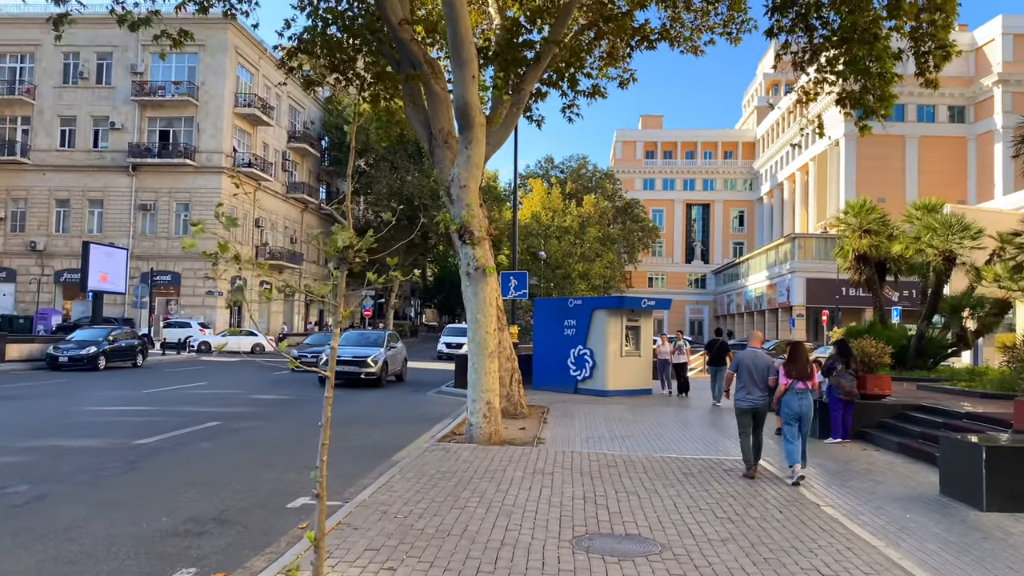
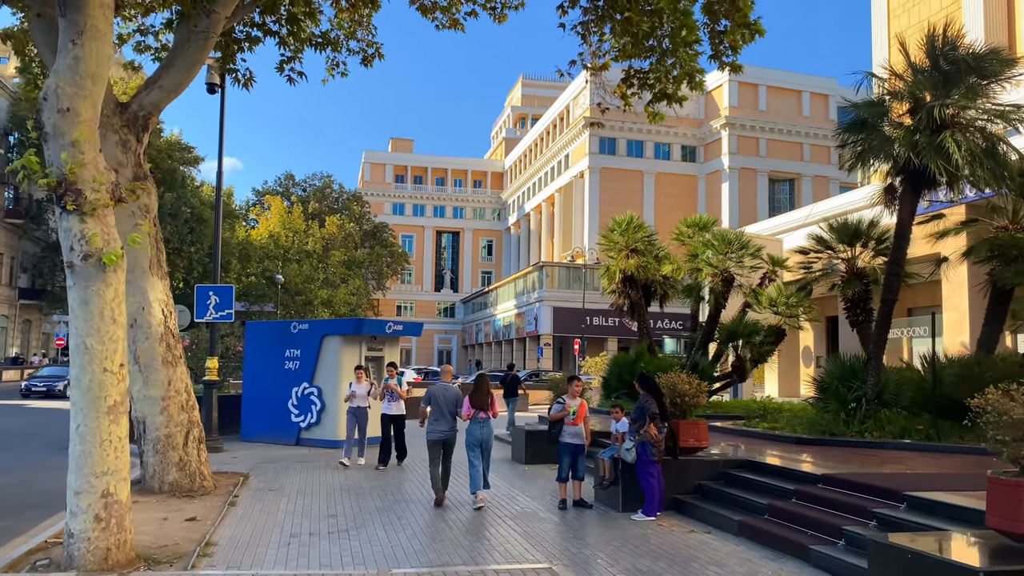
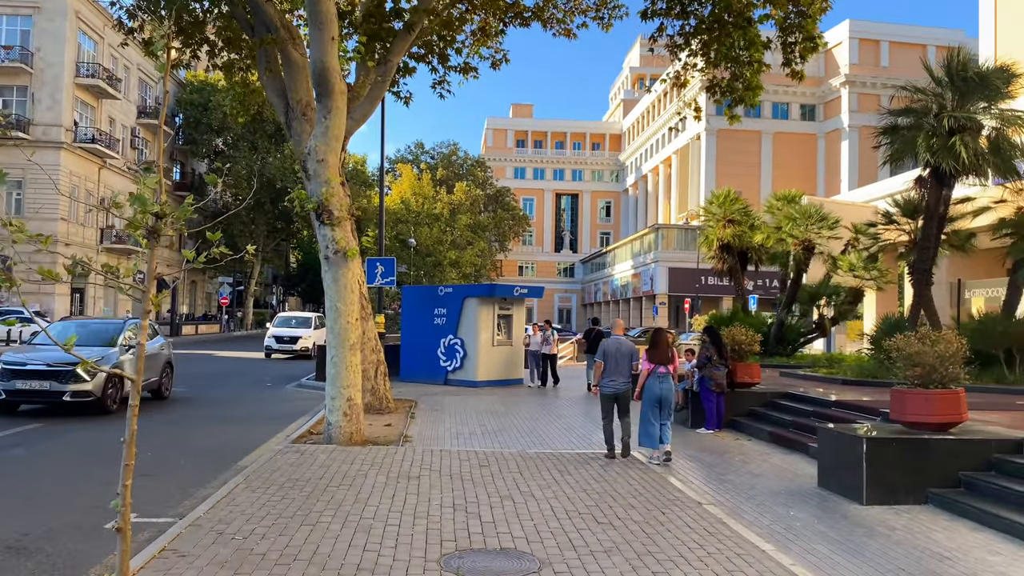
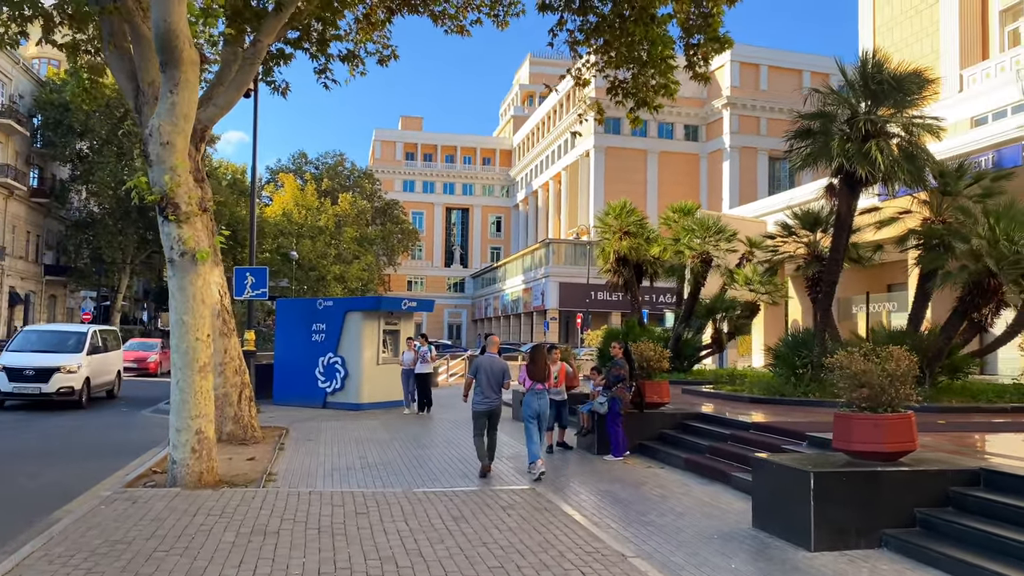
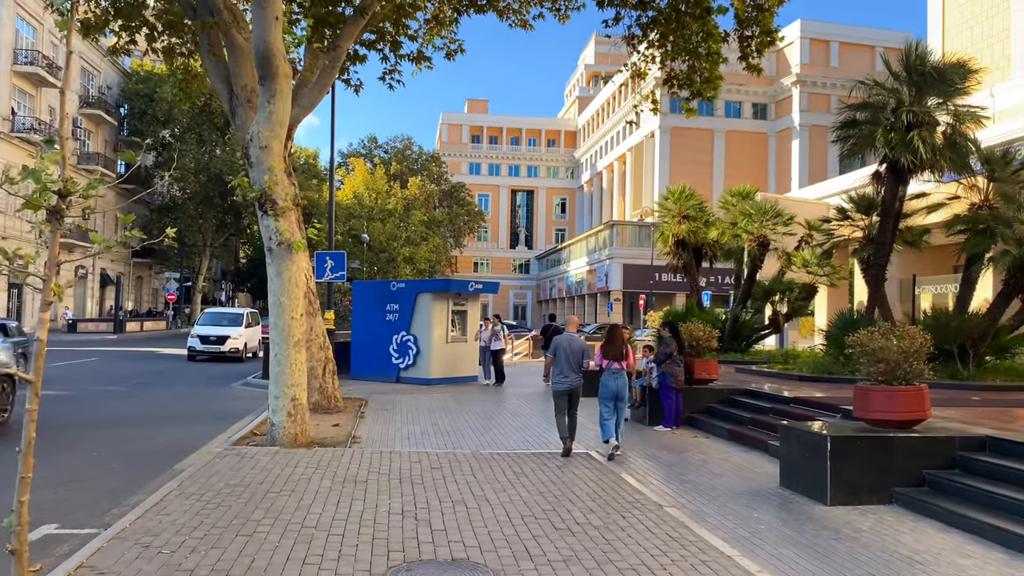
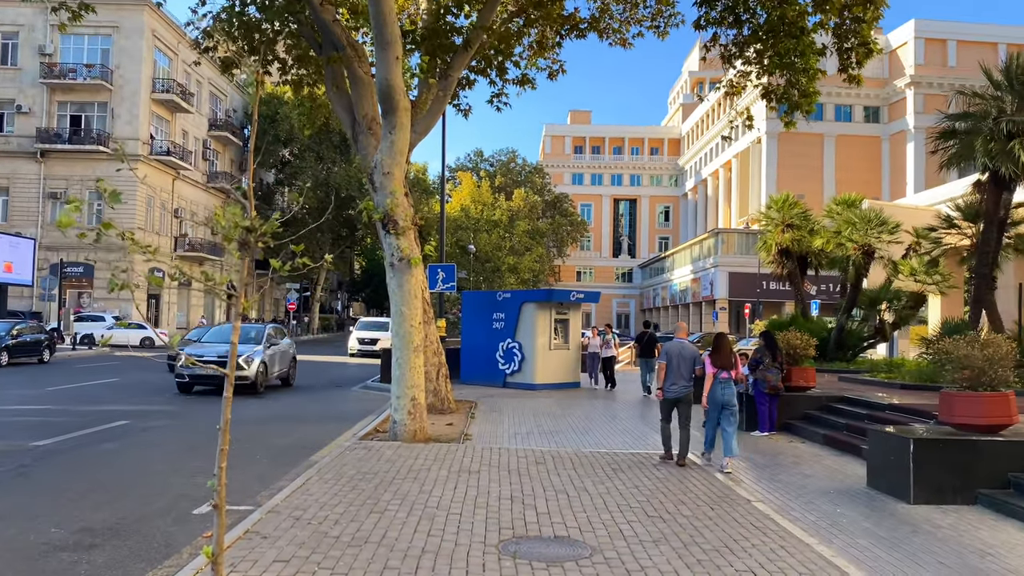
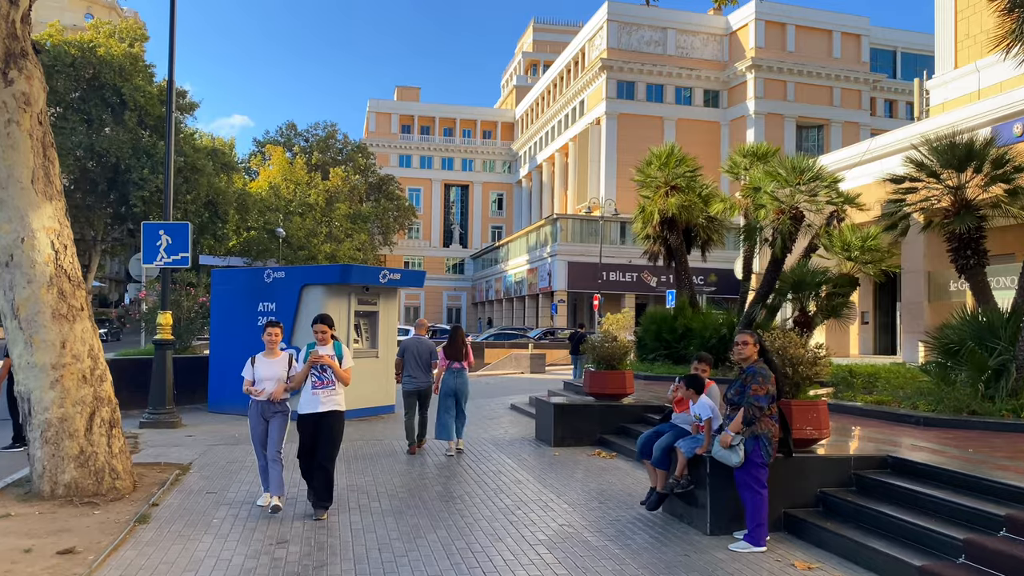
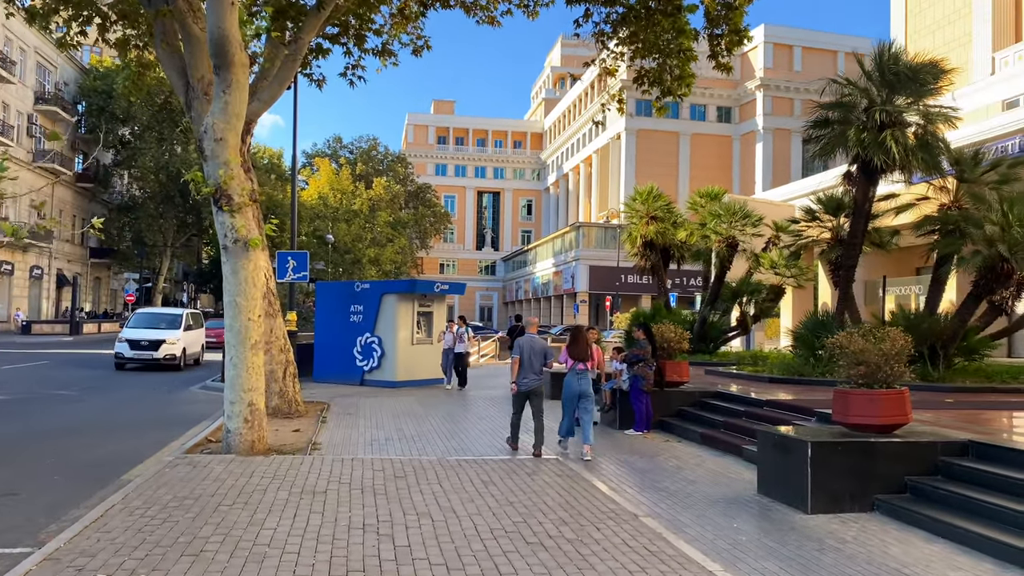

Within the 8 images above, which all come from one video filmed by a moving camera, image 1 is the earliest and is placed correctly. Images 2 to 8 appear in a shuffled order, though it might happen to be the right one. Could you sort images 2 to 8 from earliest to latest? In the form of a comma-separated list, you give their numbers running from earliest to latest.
6, 3, 5, 8, 4, 2, 7
